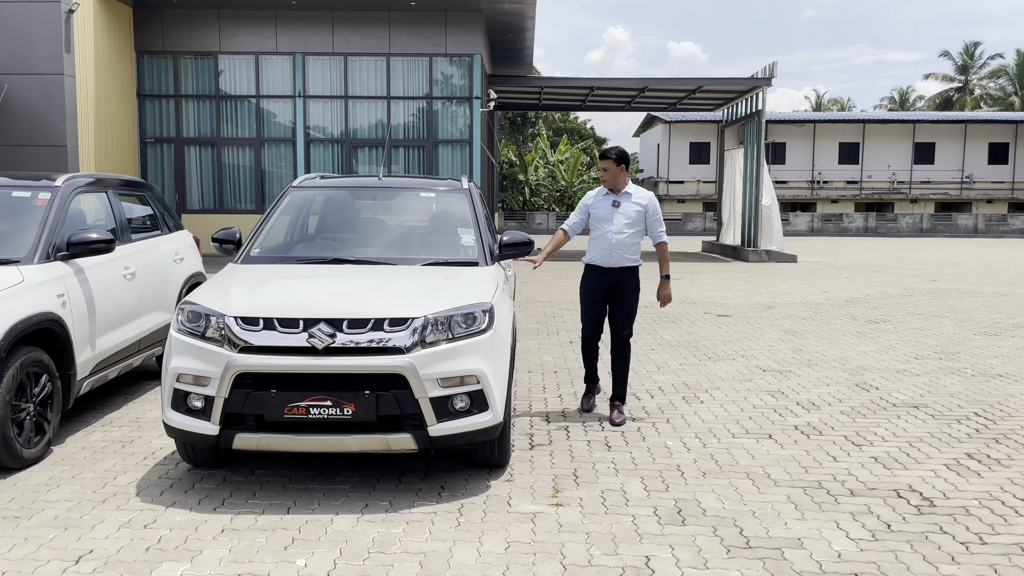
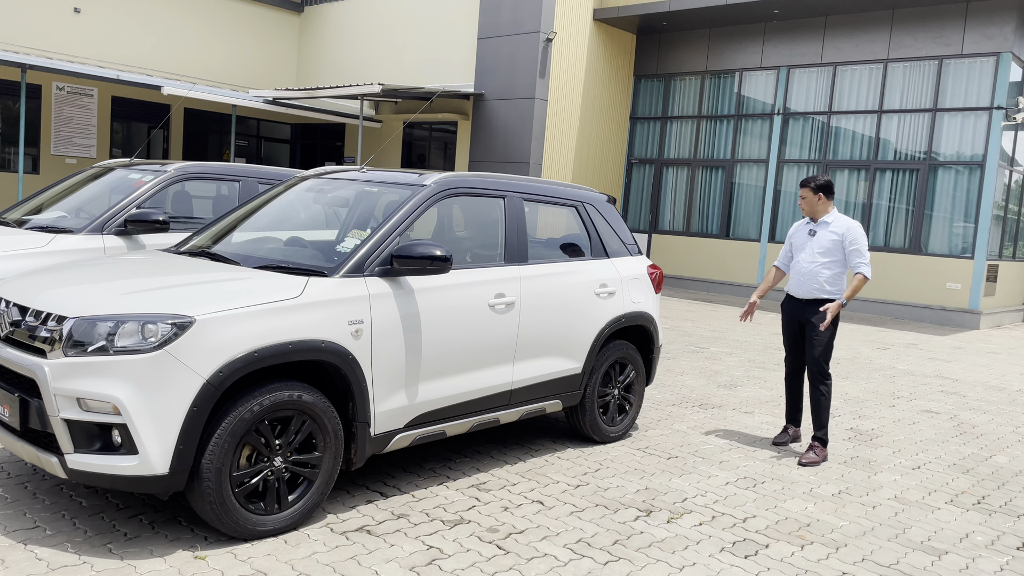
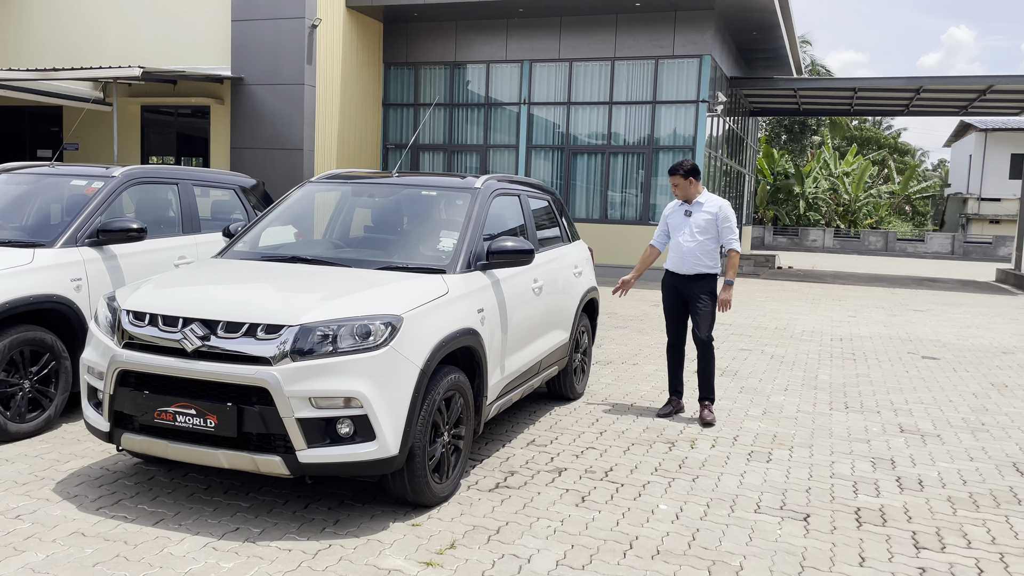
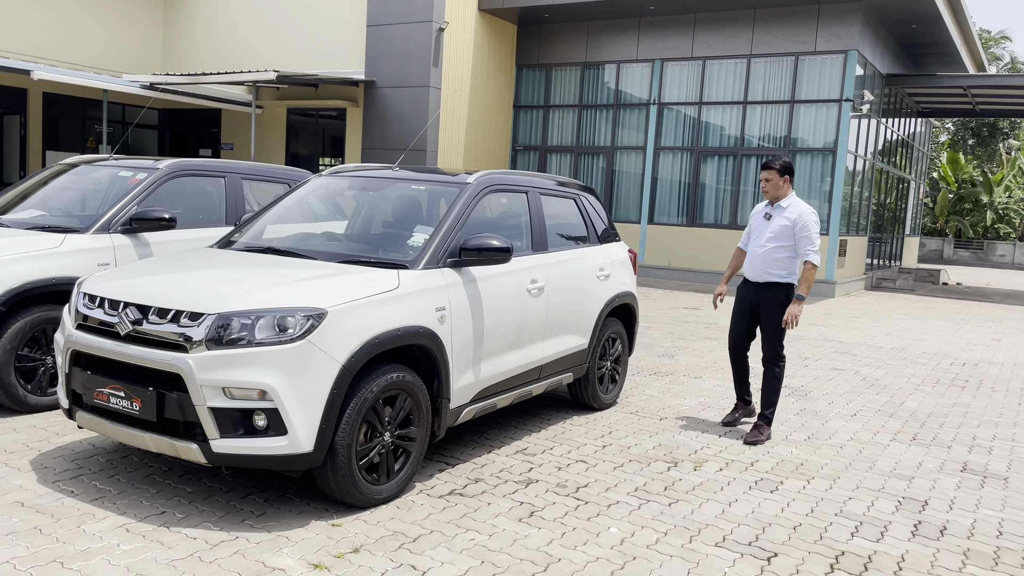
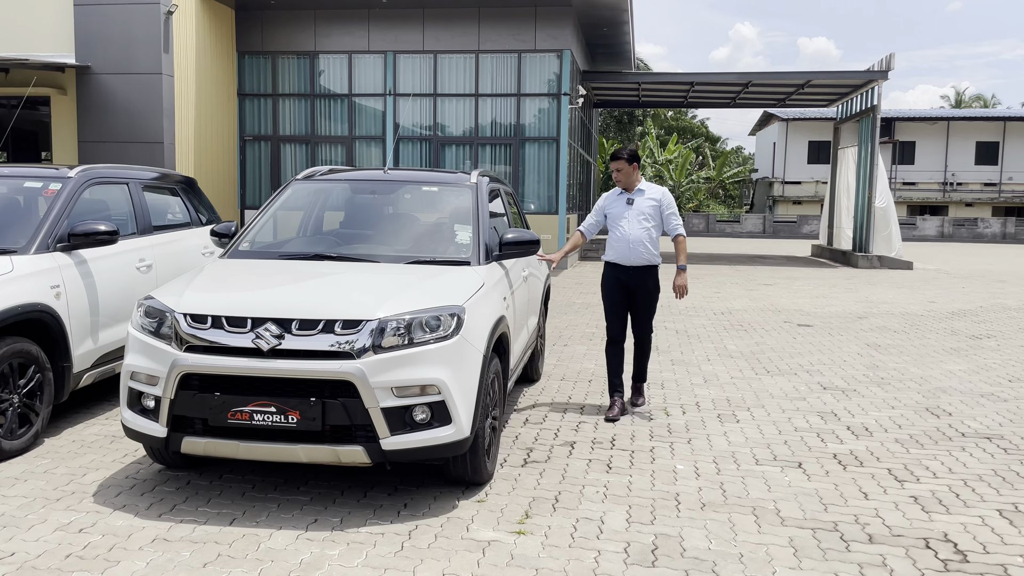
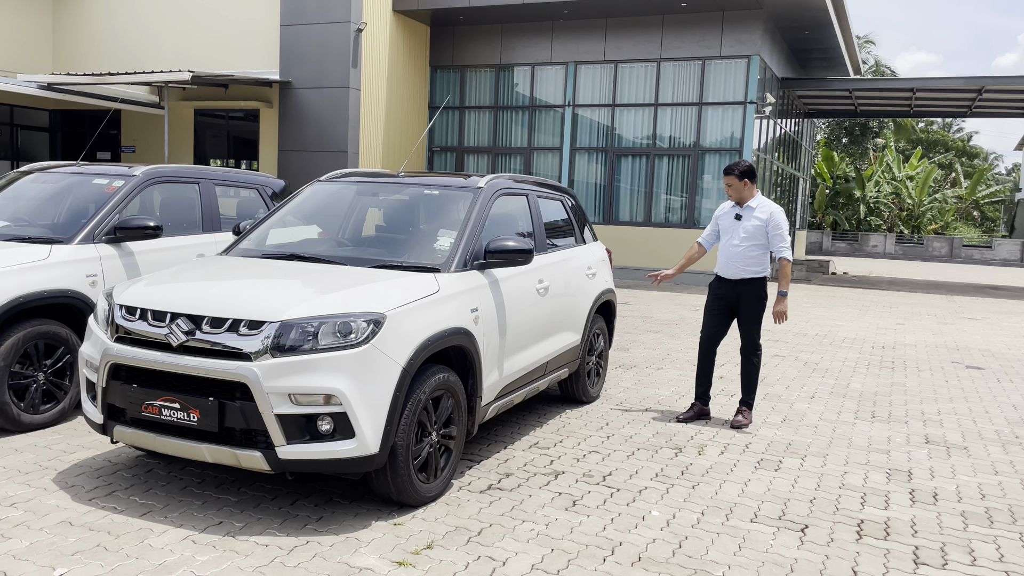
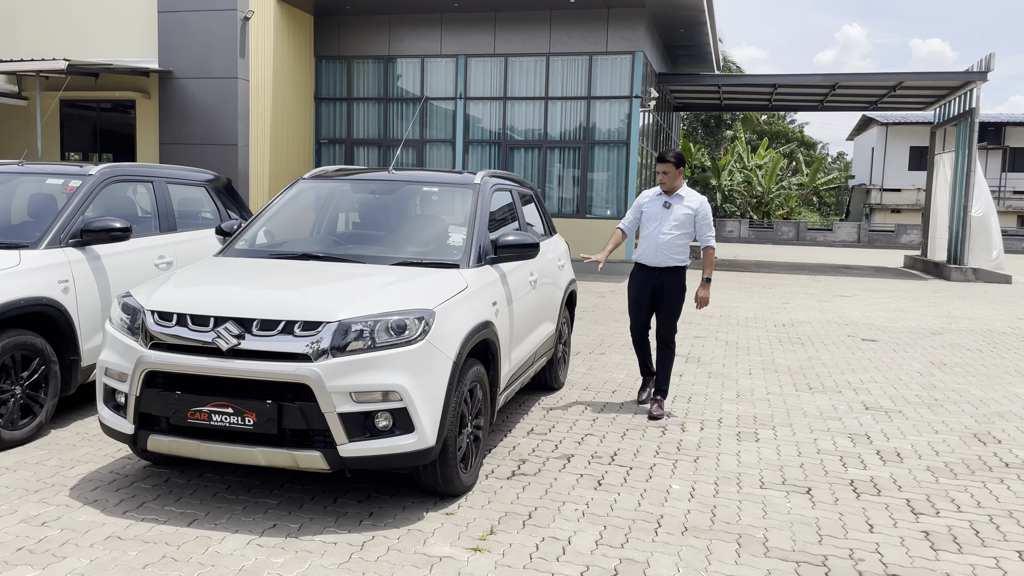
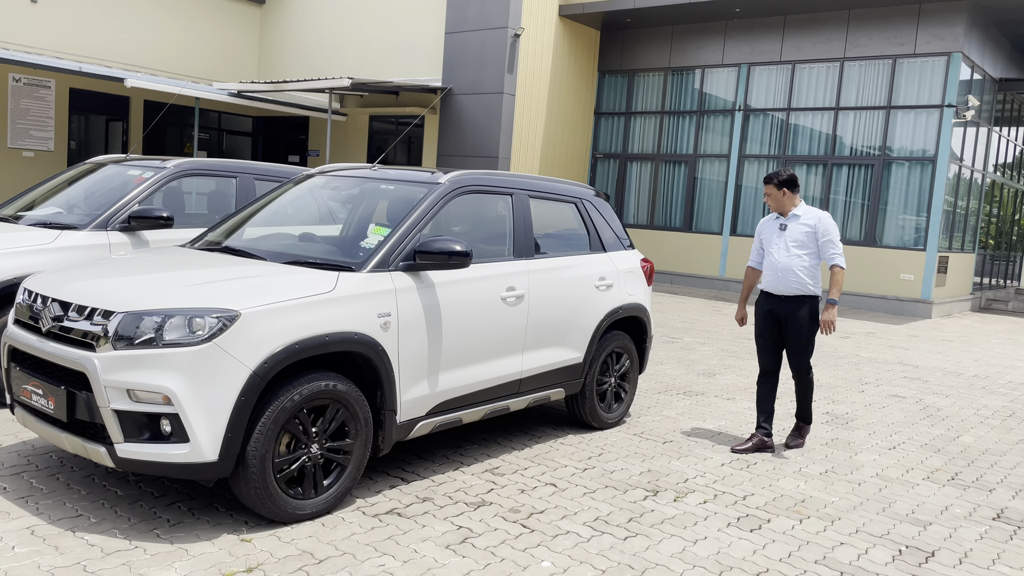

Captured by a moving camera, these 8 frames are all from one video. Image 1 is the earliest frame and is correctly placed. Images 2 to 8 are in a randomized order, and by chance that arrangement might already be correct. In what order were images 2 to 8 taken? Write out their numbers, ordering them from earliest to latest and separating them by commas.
5, 7, 3, 6, 4, 8, 2
